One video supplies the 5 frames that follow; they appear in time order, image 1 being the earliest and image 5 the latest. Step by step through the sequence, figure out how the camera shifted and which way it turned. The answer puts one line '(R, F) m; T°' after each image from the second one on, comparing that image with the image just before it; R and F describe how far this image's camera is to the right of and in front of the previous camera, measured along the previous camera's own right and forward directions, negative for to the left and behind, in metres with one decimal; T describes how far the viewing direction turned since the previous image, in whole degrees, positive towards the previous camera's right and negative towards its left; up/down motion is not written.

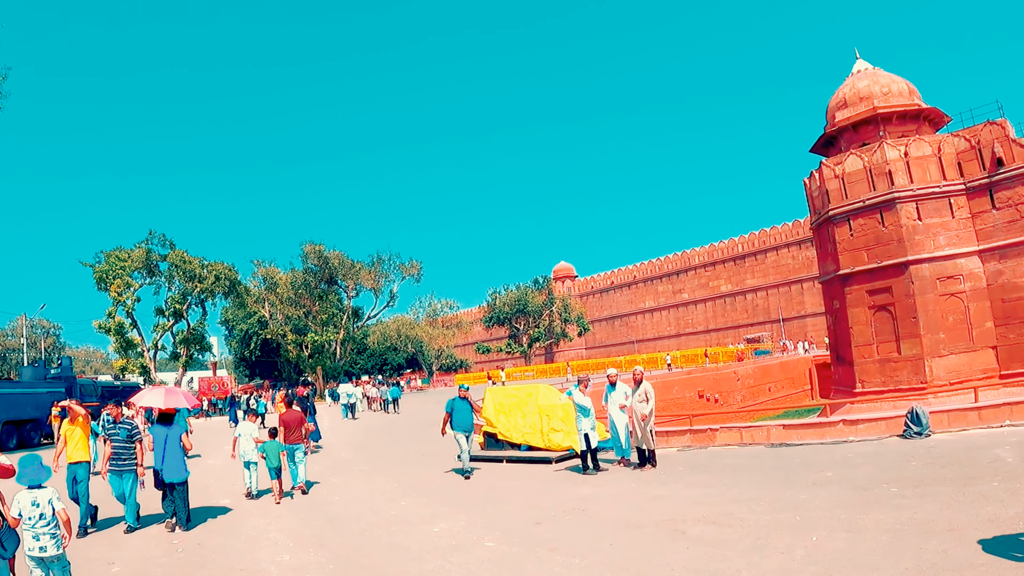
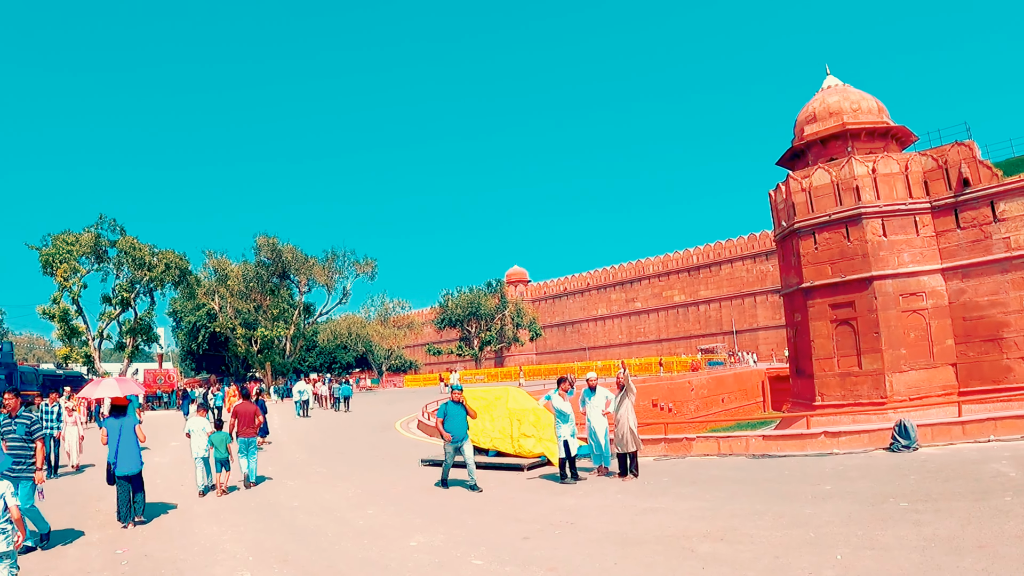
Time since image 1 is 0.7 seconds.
(-0.3, +0.5) m; +4°
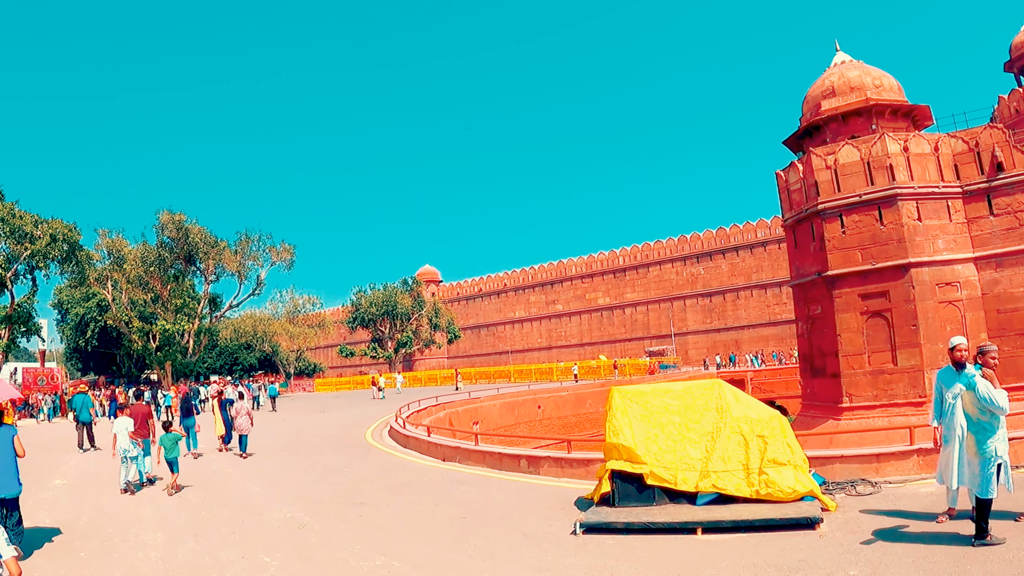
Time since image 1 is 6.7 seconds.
(-2.3, +3.2) m; +9°
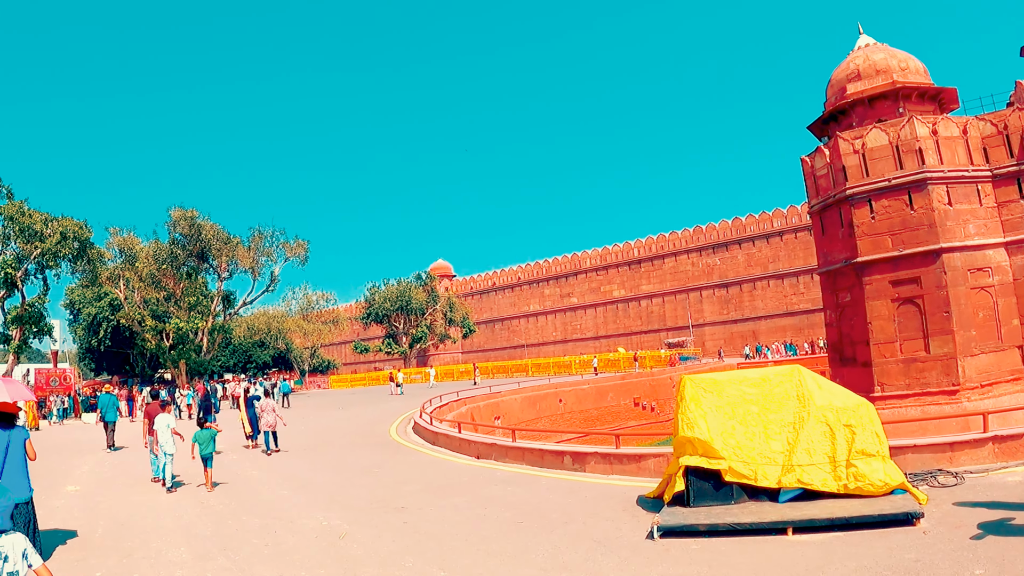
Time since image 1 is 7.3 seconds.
(-0.3, +0.1) m; -1°
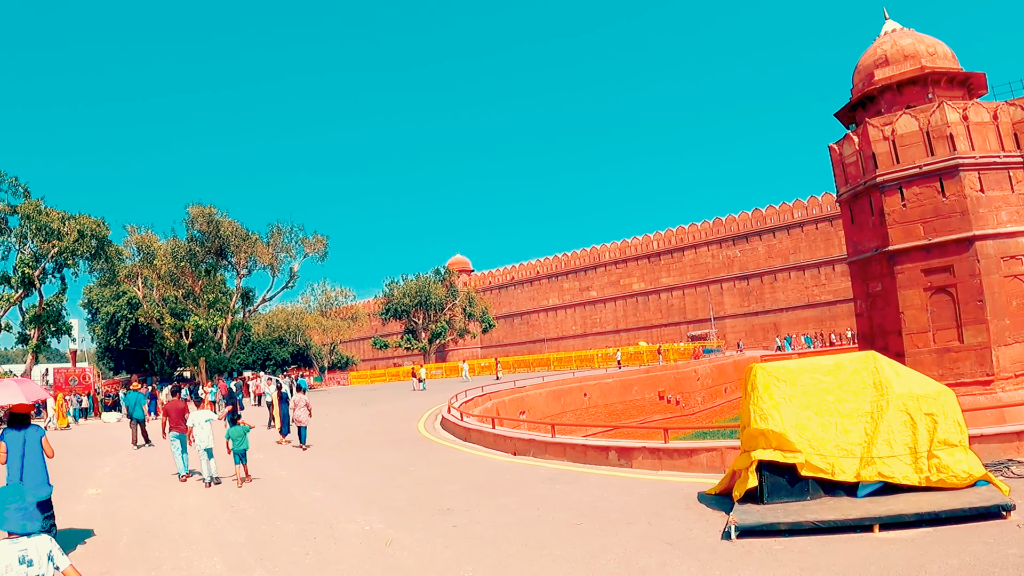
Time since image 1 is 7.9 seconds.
(-0.2, 0.0) m; -1°
